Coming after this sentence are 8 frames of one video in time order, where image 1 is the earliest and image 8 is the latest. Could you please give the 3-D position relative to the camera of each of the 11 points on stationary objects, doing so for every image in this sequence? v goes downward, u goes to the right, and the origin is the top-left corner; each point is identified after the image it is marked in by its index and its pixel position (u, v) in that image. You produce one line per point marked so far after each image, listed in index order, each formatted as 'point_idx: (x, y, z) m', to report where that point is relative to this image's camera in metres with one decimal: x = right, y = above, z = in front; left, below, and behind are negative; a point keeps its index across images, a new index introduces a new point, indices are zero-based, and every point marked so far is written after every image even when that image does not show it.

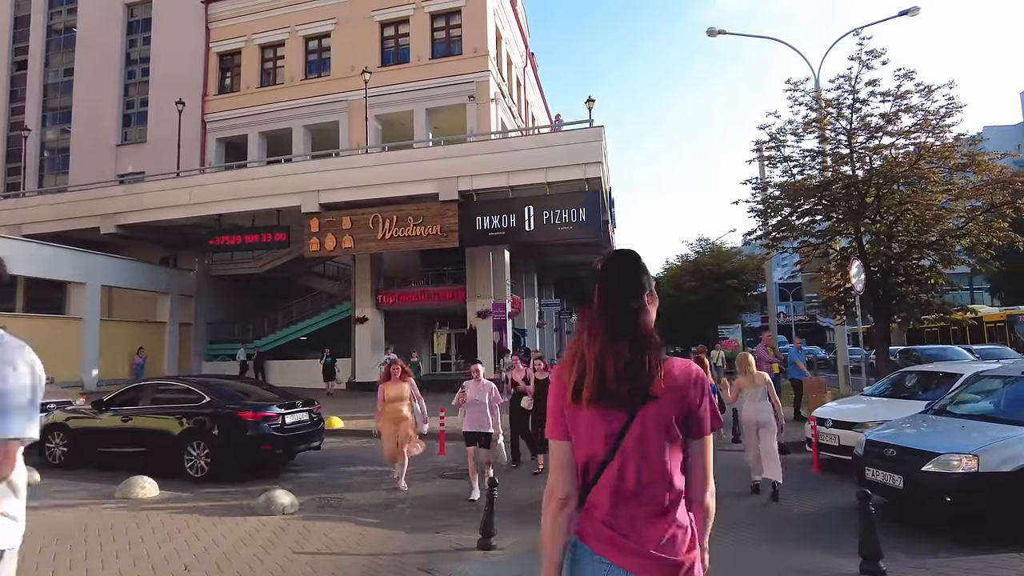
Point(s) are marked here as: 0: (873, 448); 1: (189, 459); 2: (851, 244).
0: (+3.7, -1.6, +7.0) m
1: (-4.3, -2.3, +9.1) m
2: (+7.9, +1.1, +15.8) m
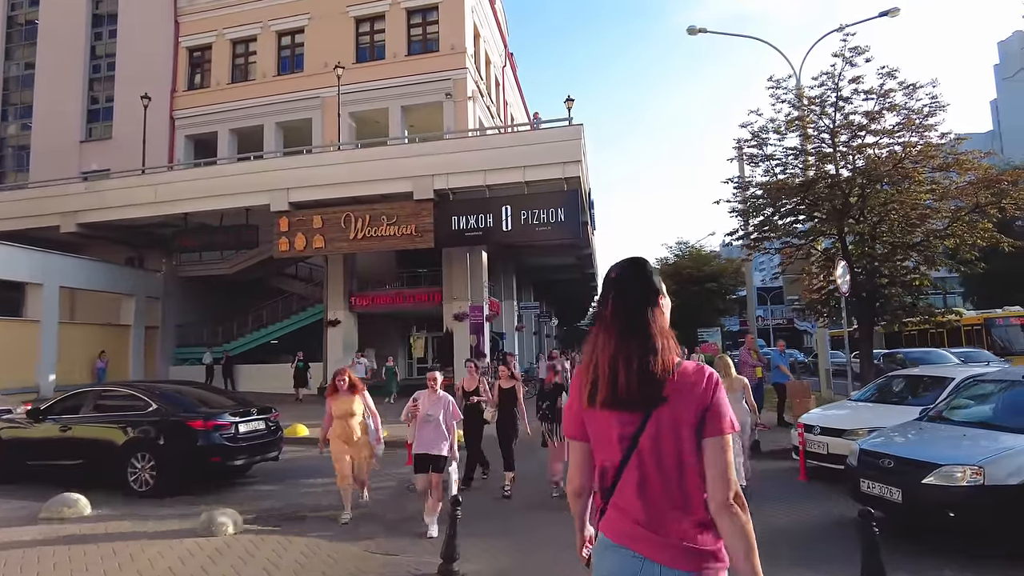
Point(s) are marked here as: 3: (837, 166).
0: (+3.4, -1.6, +6.5) m
1: (-4.7, -2.3, +8.4) m
2: (+7.3, +1.0, +15.4) m
3: (+7.2, +2.7, +15.0) m
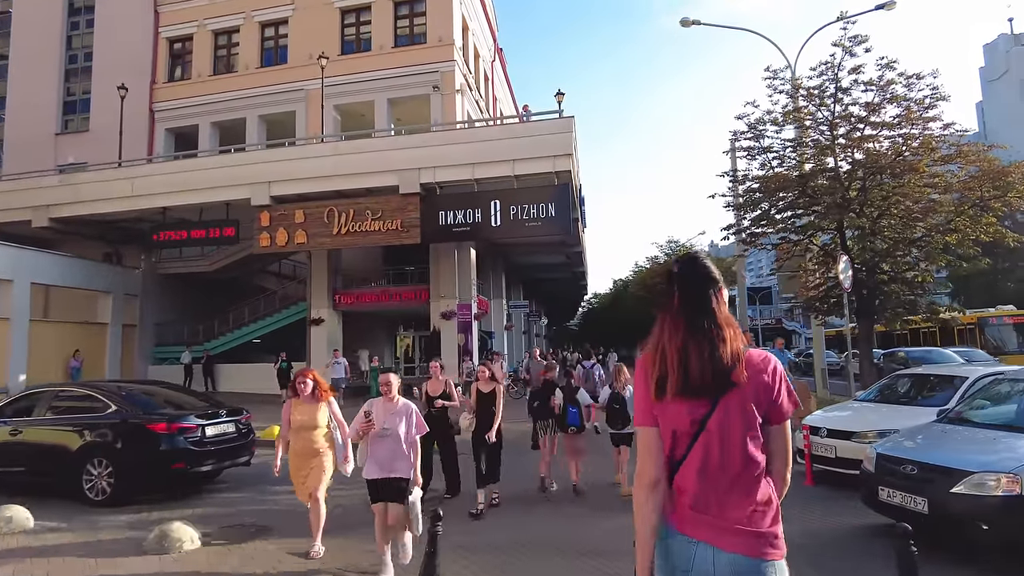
0: (+3.3, -1.6, +6.0) m
1: (-4.8, -2.2, +7.8) m
2: (+7.1, +1.1, +15.0) m
3: (+6.9, +2.7, +14.6) m
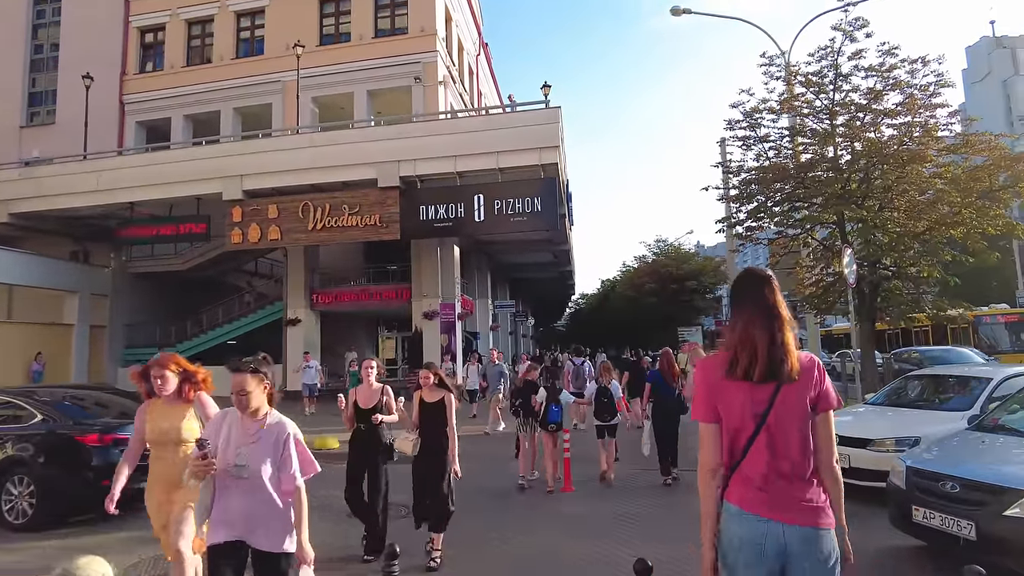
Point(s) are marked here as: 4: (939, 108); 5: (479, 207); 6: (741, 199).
0: (+3.1, -1.5, +5.2) m
1: (-5.0, -2.1, +6.8) m
2: (+6.7, +1.2, +14.3) m
3: (+6.6, +2.8, +13.8) m
4: (+8.5, +3.6, +13.5) m
5: (-0.9, +2.2, +18.7) m
6: (+5.1, +2.0, +15.1) m
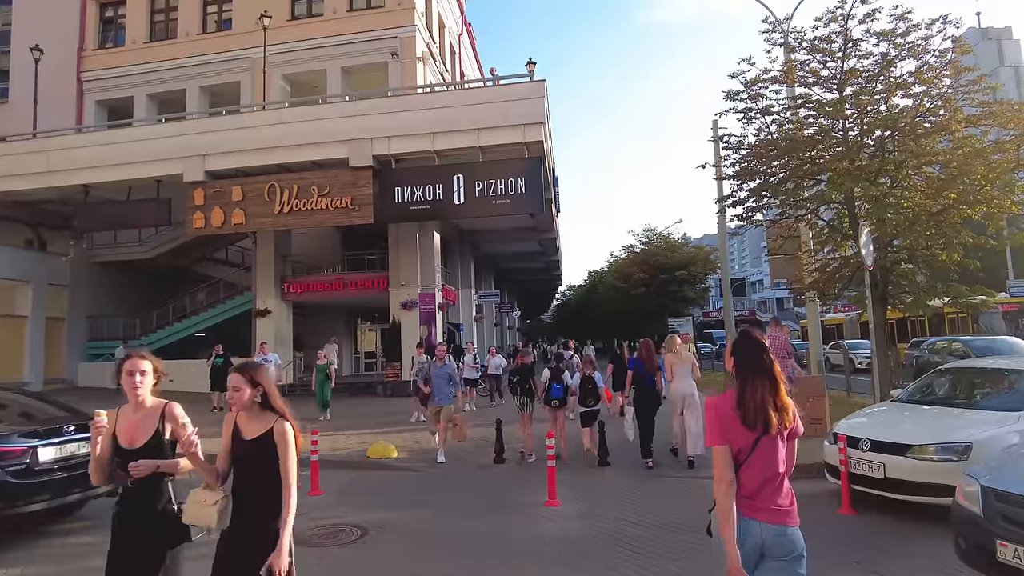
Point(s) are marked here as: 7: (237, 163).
0: (+2.9, -1.3, +4.0) m
1: (-5.3, -1.9, +5.5) m
2: (+6.4, +1.5, +13.1) m
3: (+6.2, +3.1, +12.7) m
4: (+8.1, +3.9, +12.4) m
5: (-1.4, +2.6, +17.4) m
6: (+4.7, +2.3, +14.0) m
7: (-7.6, +3.4, +18.7) m
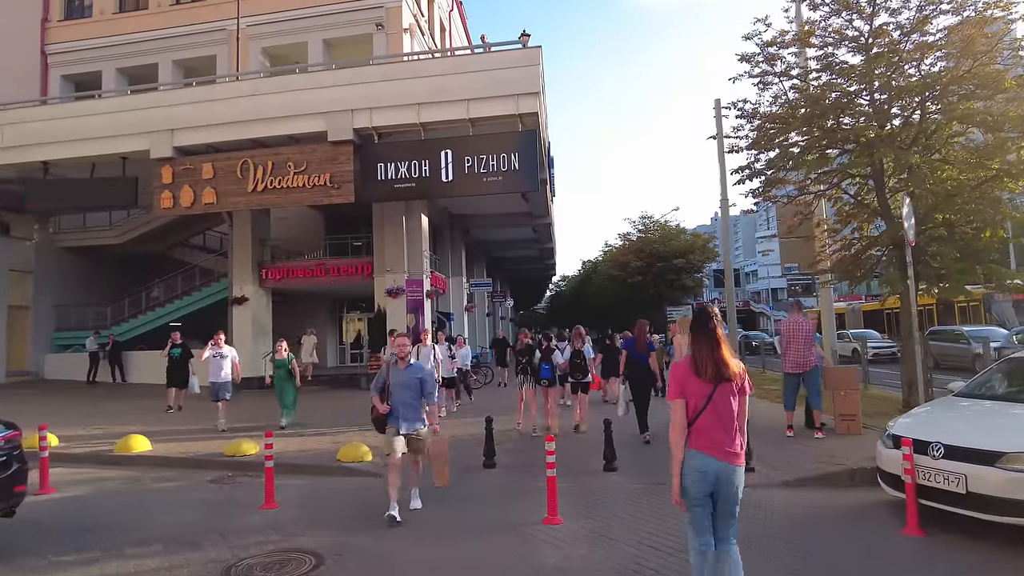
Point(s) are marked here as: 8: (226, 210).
0: (+2.9, -1.1, +2.8) m
1: (-5.3, -1.7, +4.2) m
2: (+6.2, +1.8, +11.9) m
3: (+6.1, +3.4, +11.4) m
4: (+8.0, +4.2, +11.2) m
5: (-1.5, +2.9, +16.1) m
6: (+4.5, +2.6, +12.7) m
7: (-7.8, +3.8, +17.3) m
8: (-7.1, +2.0, +17.0) m
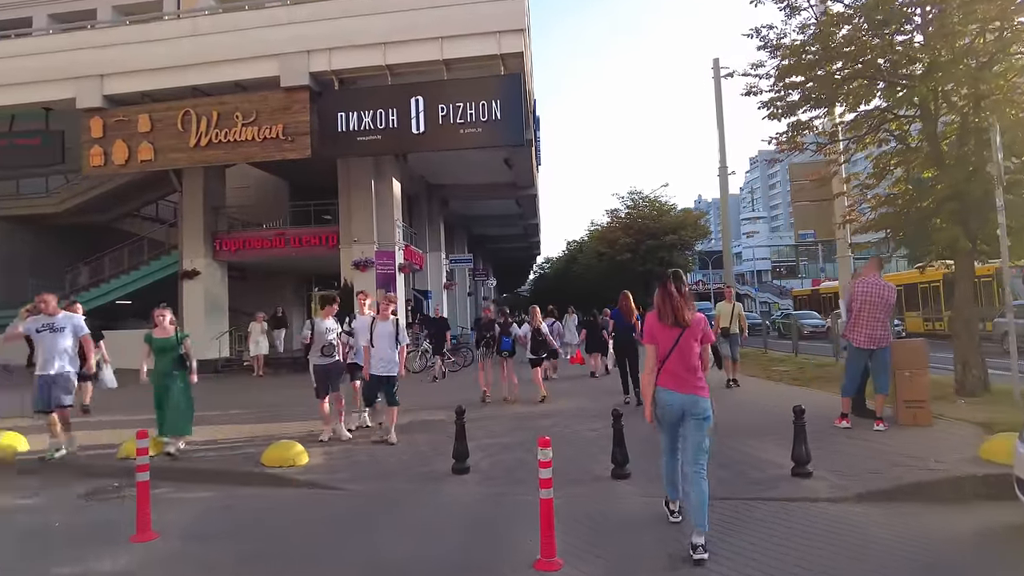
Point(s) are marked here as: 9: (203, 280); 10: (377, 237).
0: (+2.8, -0.7, +0.9) m
1: (-5.4, -1.3, +2.1) m
2: (+5.9, +2.3, +10.0) m
3: (+5.8, +4.0, +9.5) m
4: (+7.7, +4.7, +9.3) m
5: (-1.9, +3.6, +13.9) m
6: (+4.2, +3.2, +10.8) m
7: (-8.2, +4.5, +15.1) m
8: (-7.5, +2.6, +14.8) m
9: (-8.6, +0.2, +18.9) m
10: (-3.6, +1.4, +18.4) m
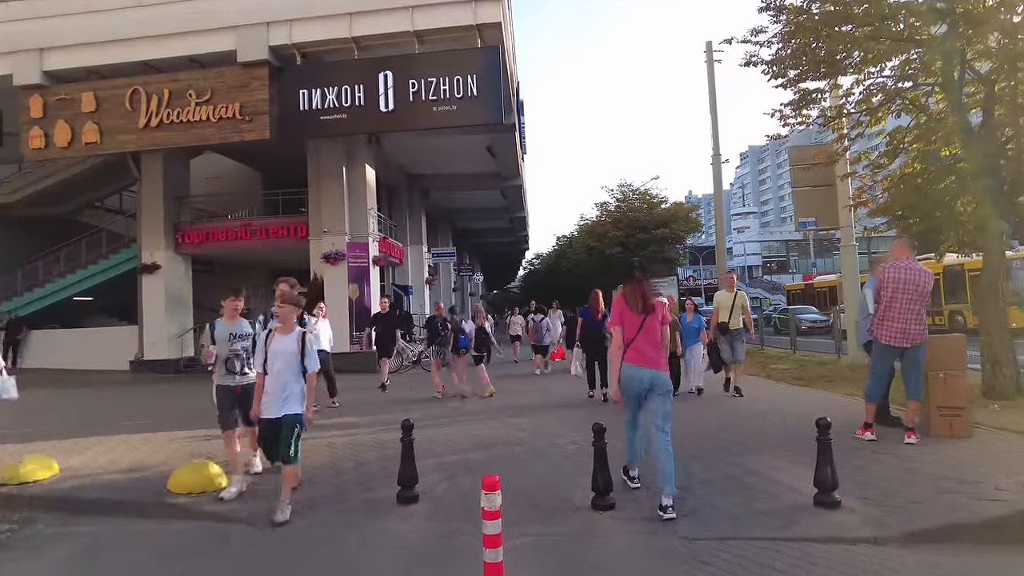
0: (+2.6, -0.7, -0.2) m
1: (-5.7, -1.3, +0.9) m
2: (+5.6, +2.5, +8.9) m
3: (+5.5, +4.1, +8.4) m
4: (+7.4, +4.9, +8.2) m
5: (-2.3, +3.7, +12.8) m
6: (+3.9, +3.3, +9.7) m
7: (-8.6, +4.6, +13.8) m
8: (-8.0, +2.7, +13.6) m
9: (-9.1, +0.4, +17.7) m
10: (-4.1, +1.5, +17.2) m
